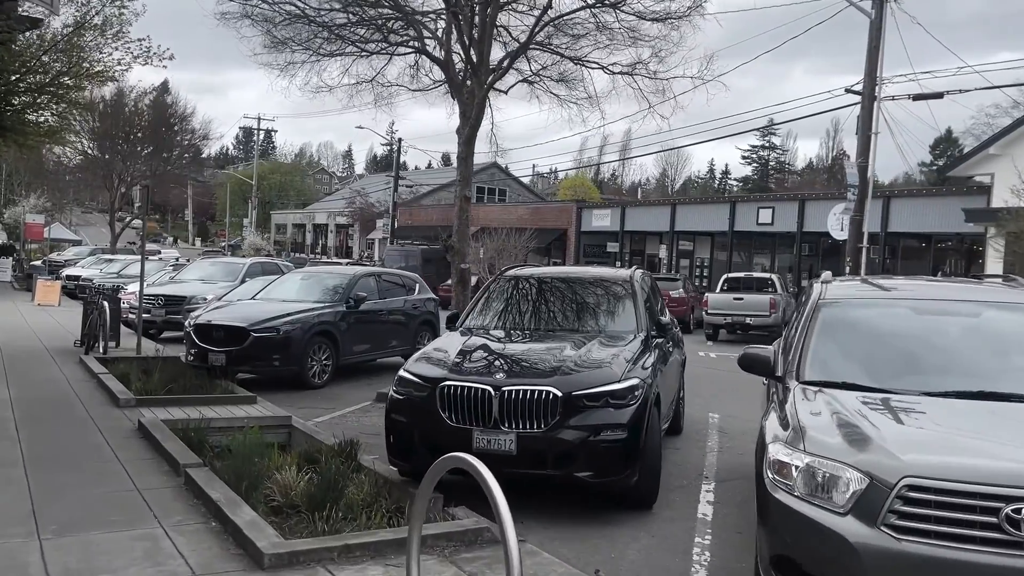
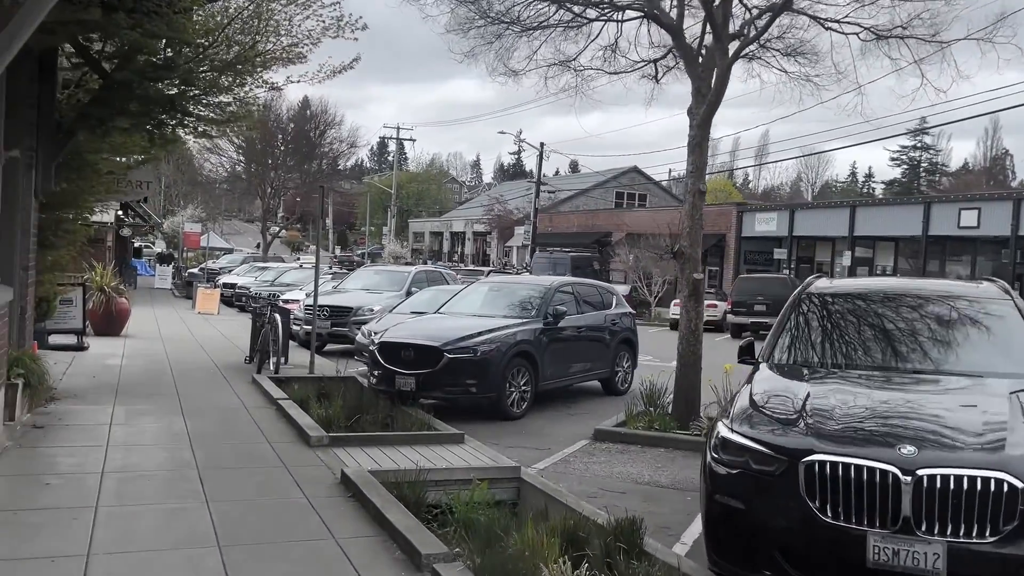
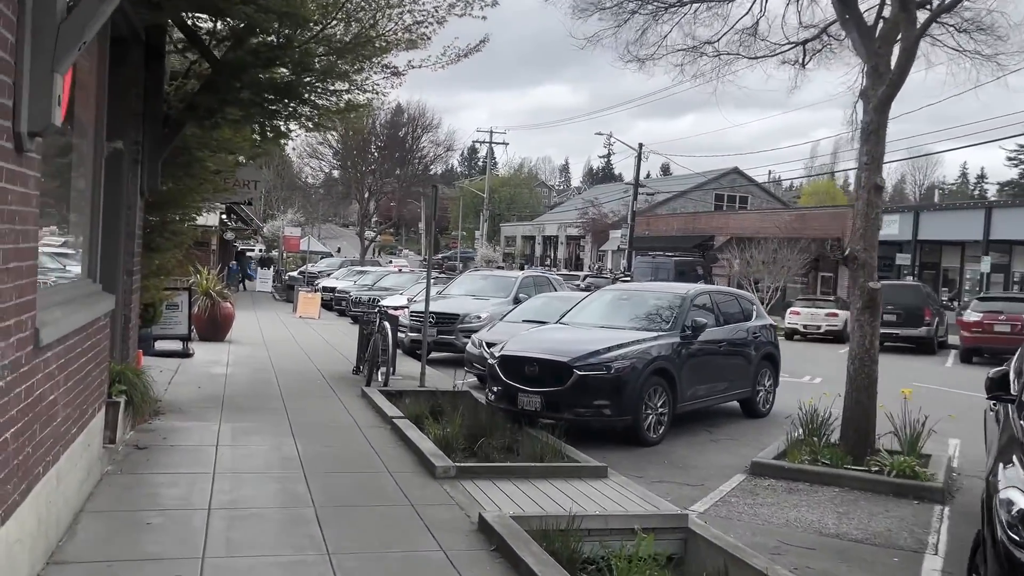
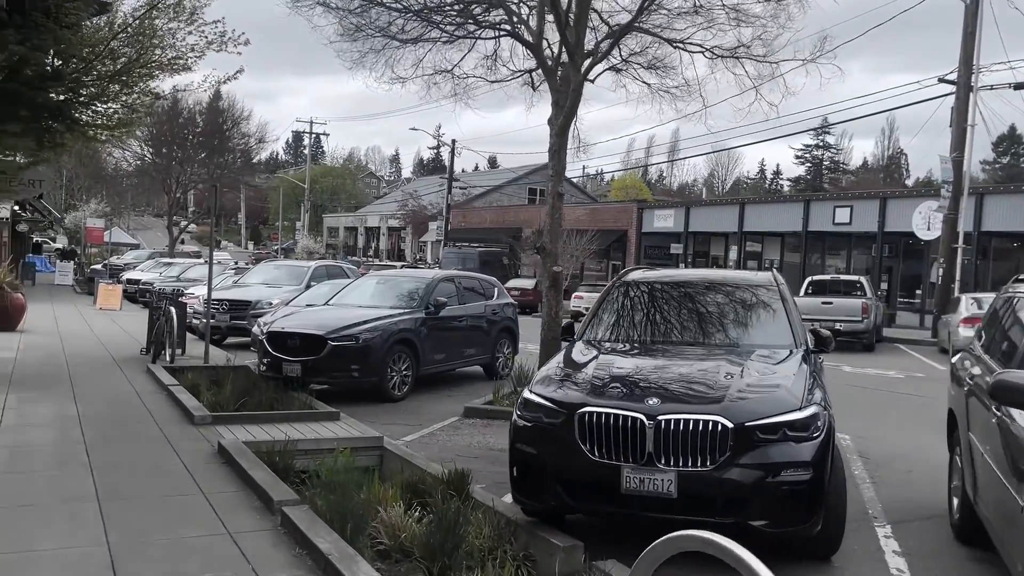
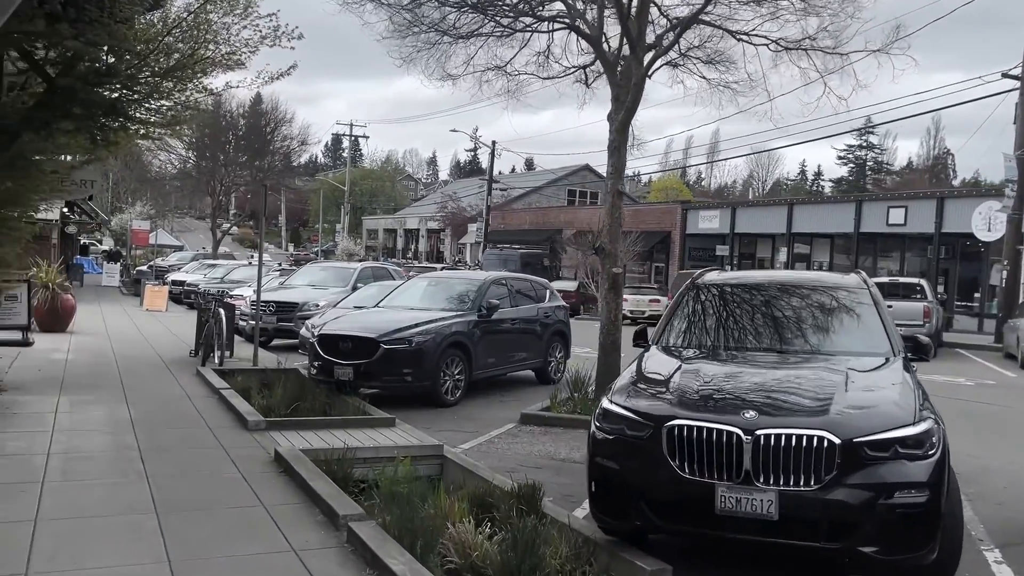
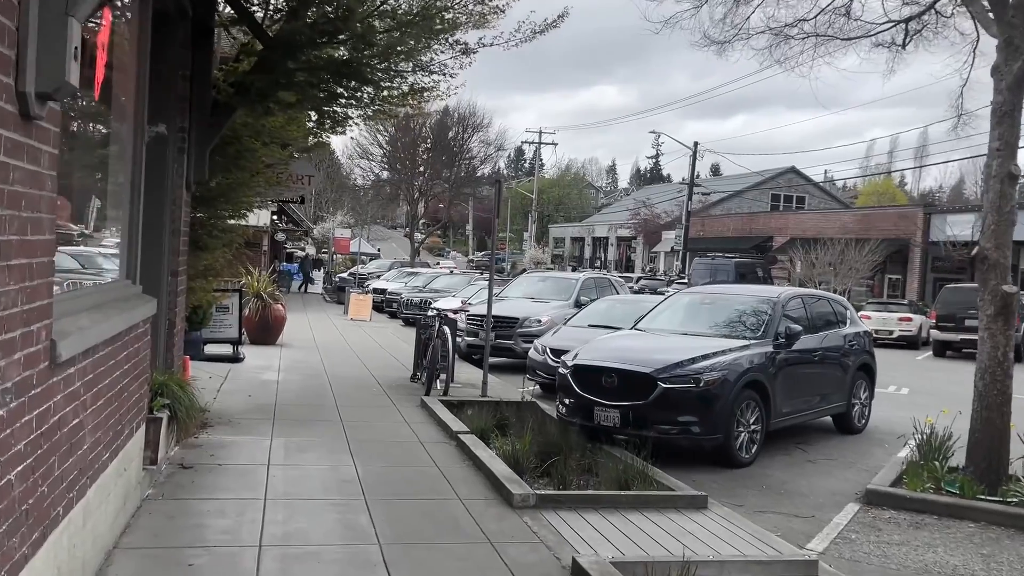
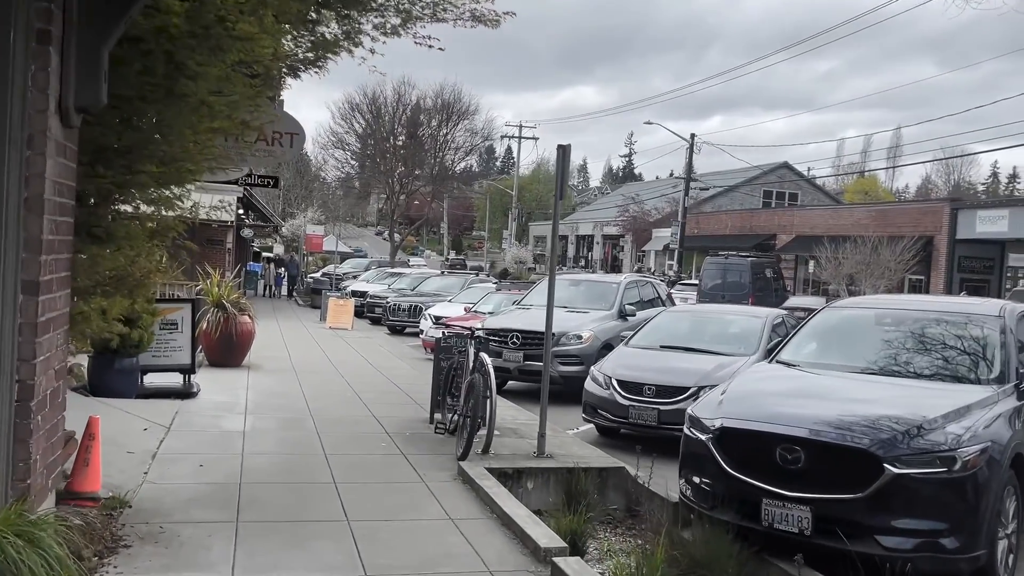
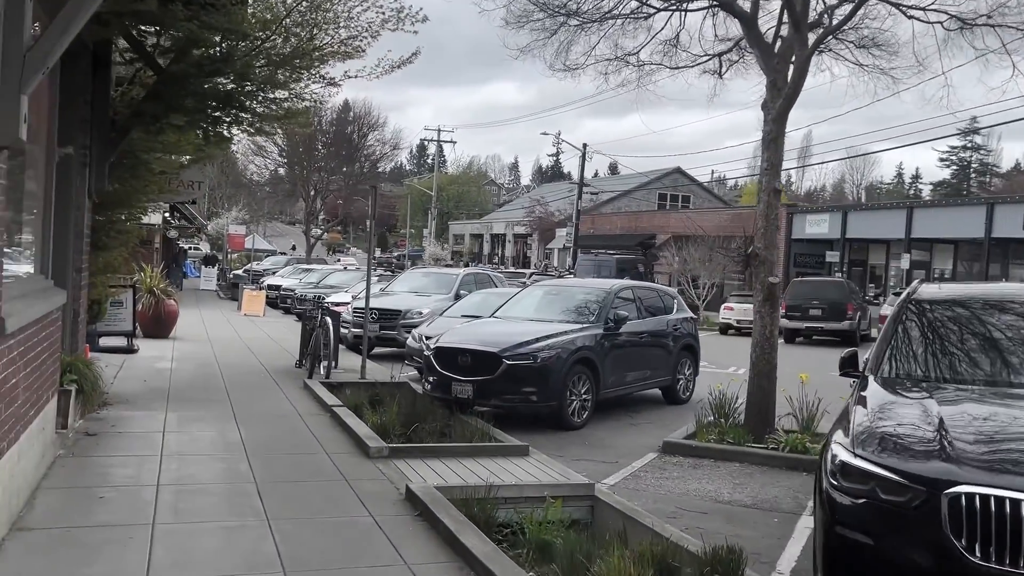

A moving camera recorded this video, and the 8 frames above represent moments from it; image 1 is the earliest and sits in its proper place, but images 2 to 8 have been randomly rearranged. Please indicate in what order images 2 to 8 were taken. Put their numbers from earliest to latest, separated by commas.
4, 5, 2, 8, 3, 6, 7
